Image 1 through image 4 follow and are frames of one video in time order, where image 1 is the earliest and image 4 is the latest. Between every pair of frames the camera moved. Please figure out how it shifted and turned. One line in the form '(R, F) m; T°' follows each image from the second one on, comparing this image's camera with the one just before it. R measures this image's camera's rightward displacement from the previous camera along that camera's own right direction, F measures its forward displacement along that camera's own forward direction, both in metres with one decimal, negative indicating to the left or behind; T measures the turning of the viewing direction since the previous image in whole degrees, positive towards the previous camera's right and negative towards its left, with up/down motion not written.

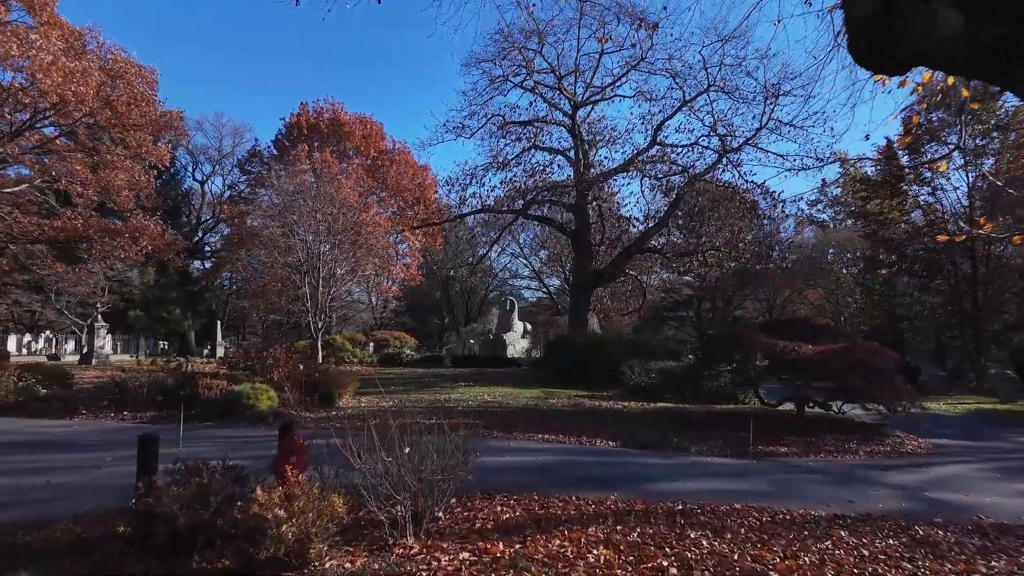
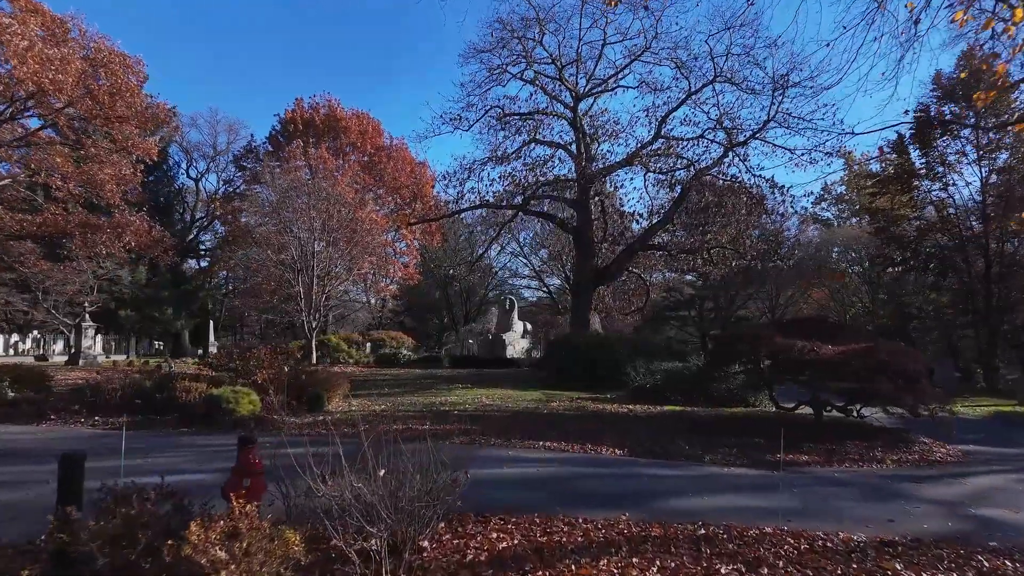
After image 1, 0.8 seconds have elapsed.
(0.0, +0.8) m; 0°
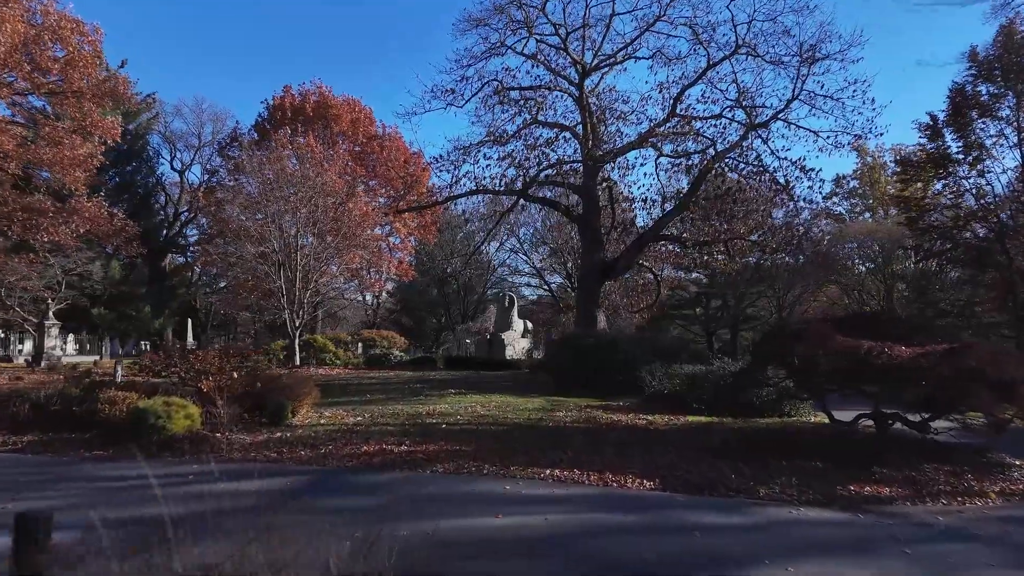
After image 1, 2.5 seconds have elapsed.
(0.0, +2.1) m; 0°
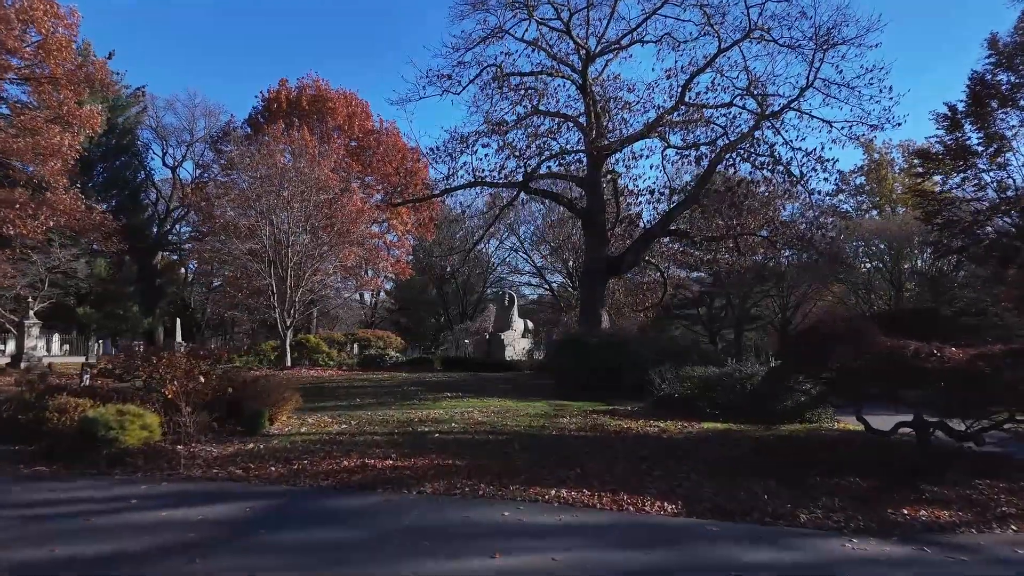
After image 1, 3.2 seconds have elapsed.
(0.0, +1.0) m; 0°
